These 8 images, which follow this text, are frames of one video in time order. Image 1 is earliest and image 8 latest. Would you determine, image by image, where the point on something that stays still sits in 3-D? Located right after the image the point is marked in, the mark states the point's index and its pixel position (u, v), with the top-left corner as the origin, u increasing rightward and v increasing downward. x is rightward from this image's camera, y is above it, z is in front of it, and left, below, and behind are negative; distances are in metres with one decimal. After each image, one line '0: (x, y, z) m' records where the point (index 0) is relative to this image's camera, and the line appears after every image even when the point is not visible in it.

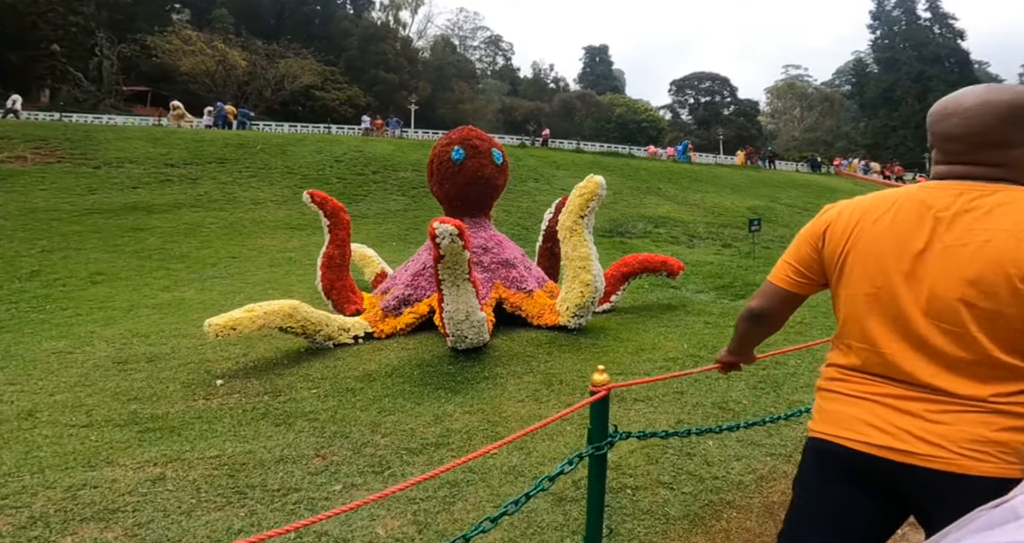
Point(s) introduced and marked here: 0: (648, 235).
0: (+2.1, +0.7, +11.5) m
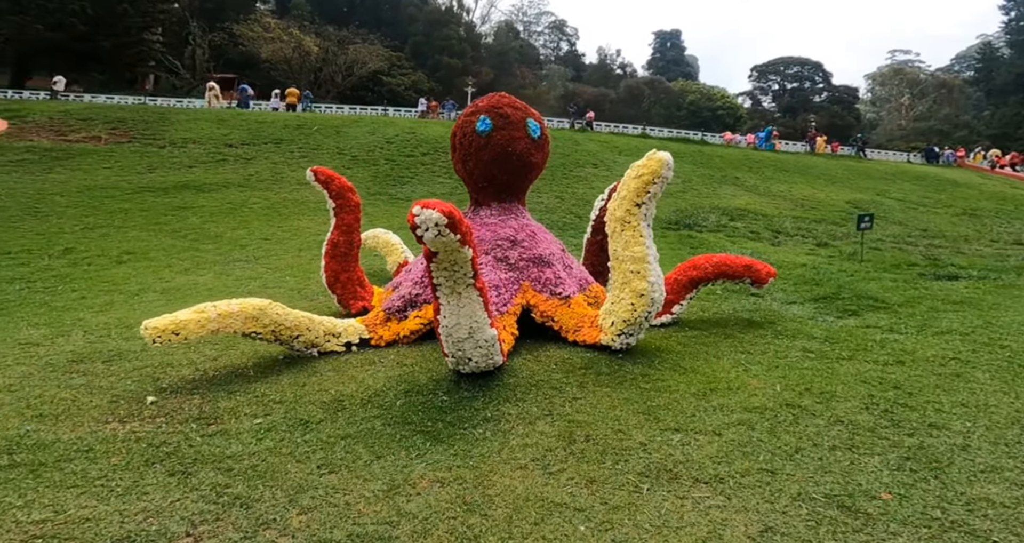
0: (+2.8, +0.7, +9.5) m
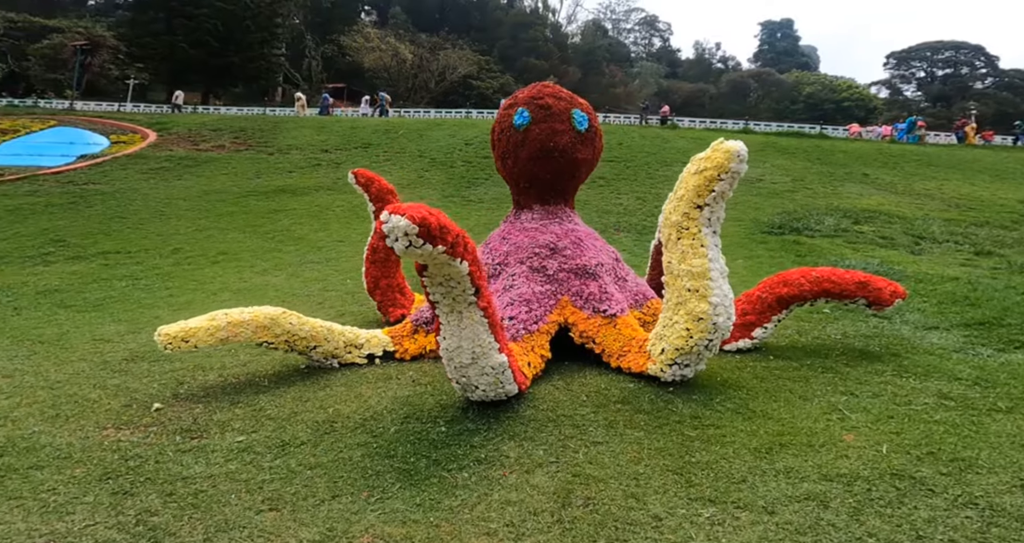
0: (+3.8, +0.4, +8.0) m
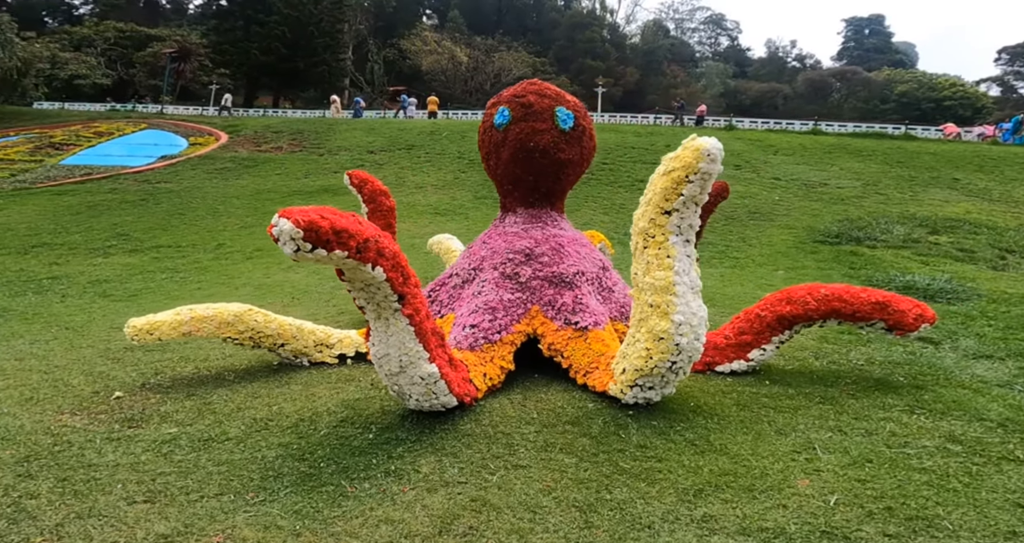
0: (+4.0, +0.3, +7.2) m
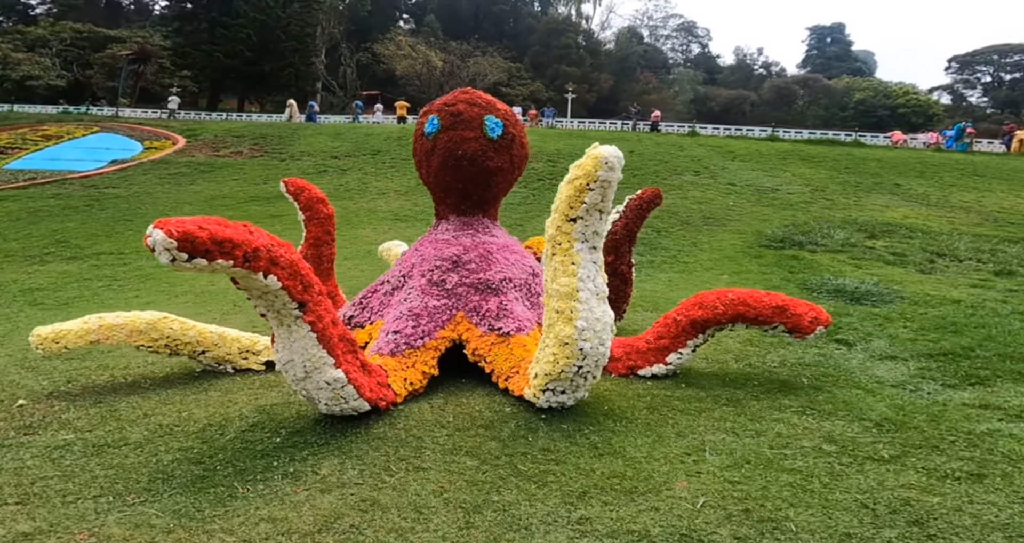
0: (+3.5, +0.2, +7.4) m
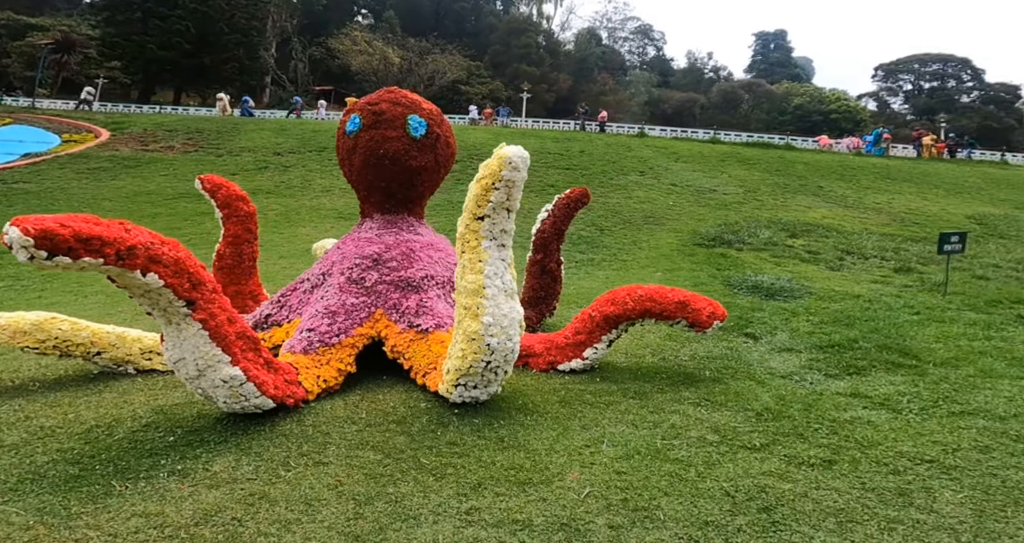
0: (+2.8, +0.2, +7.6) m
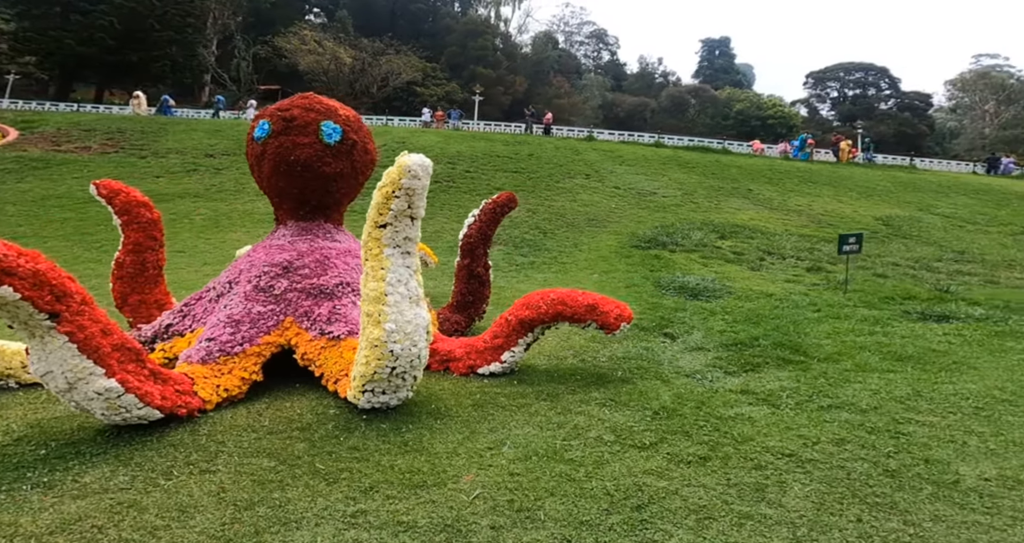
0: (+2.2, +0.2, +7.7) m
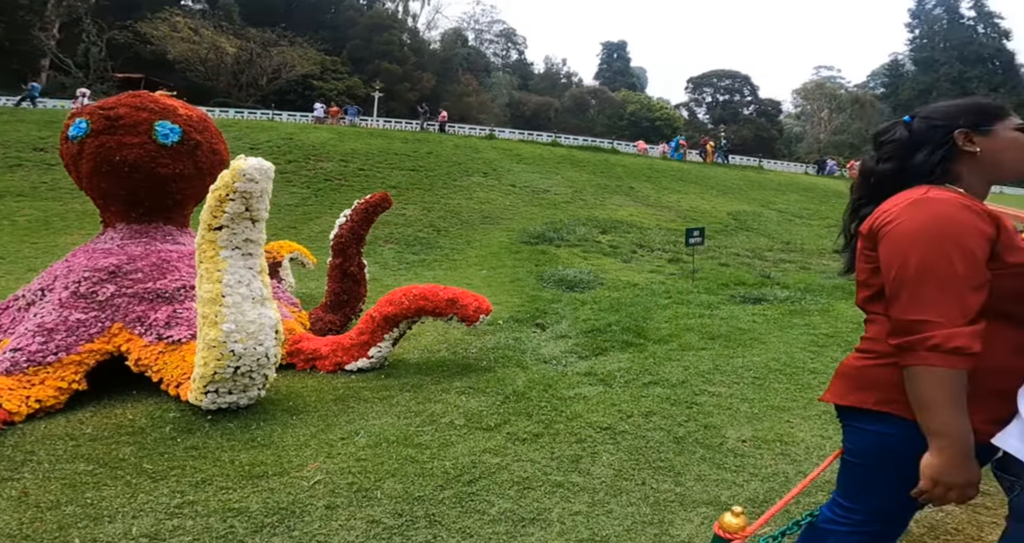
0: (+1.0, +0.3, +8.0) m
